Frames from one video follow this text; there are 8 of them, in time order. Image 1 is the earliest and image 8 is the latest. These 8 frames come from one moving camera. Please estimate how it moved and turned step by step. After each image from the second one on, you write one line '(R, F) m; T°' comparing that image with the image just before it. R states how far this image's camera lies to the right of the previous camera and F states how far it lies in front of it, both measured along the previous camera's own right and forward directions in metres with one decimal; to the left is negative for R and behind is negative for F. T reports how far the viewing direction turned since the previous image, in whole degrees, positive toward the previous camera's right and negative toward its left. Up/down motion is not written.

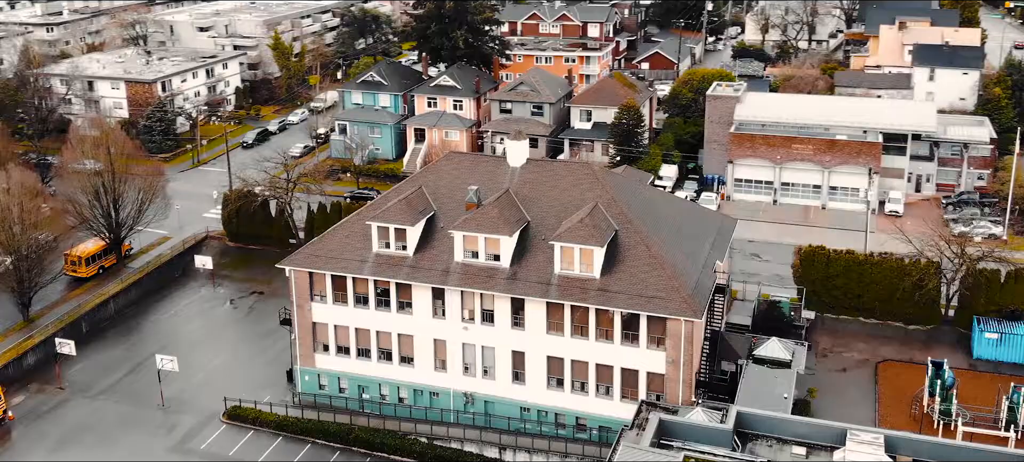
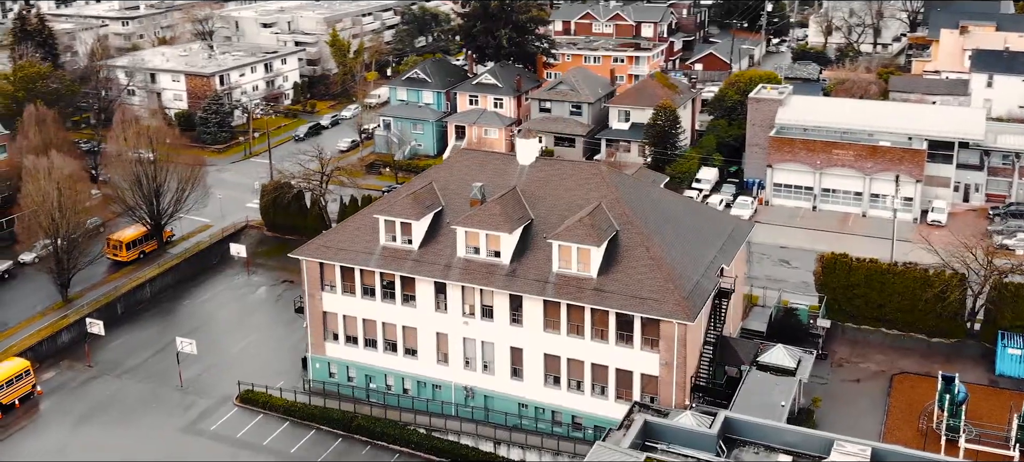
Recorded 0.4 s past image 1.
(+3.0, -0.2) m; -5°
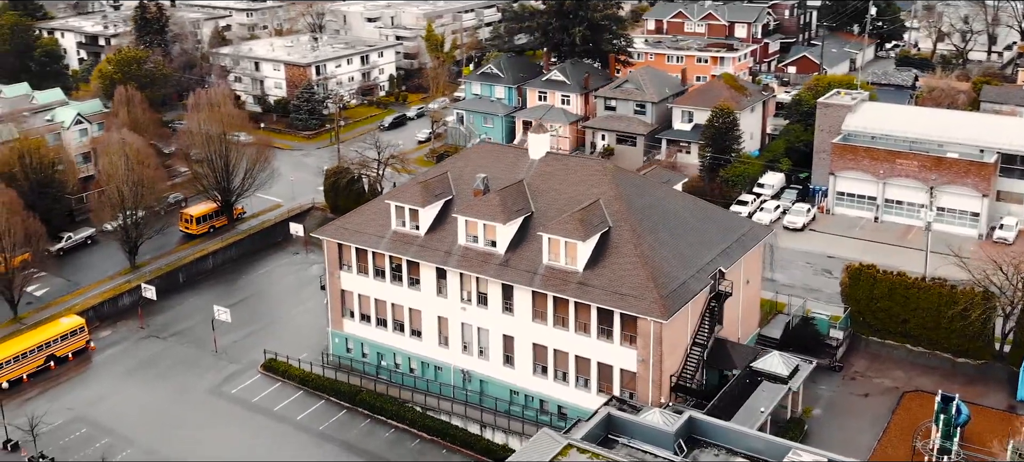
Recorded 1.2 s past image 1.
(+5.6, -0.6) m; -9°
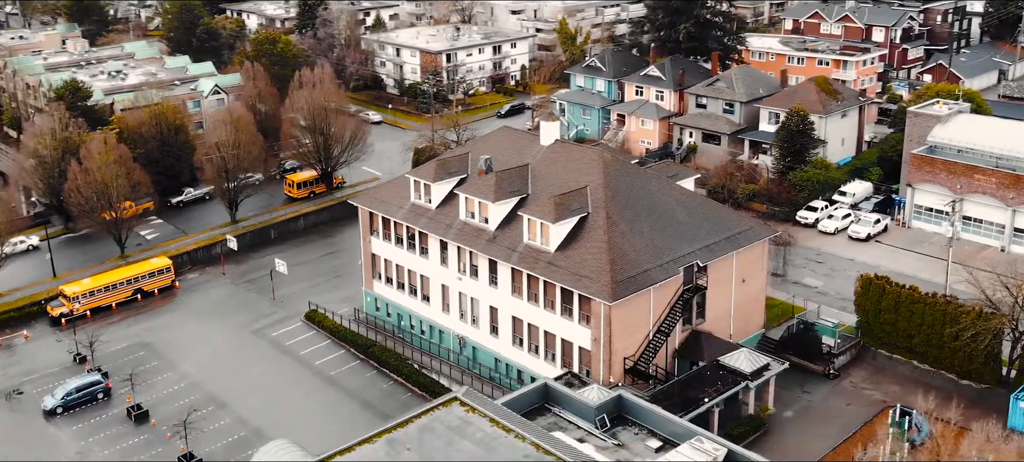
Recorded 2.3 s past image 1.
(+9.1, -1.5) m; -13°
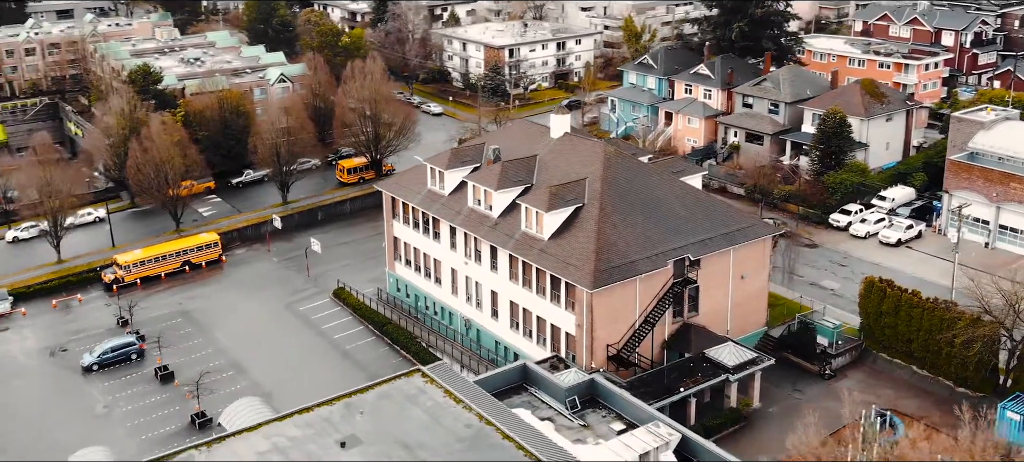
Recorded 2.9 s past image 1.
(+4.4, -1.3) m; -6°
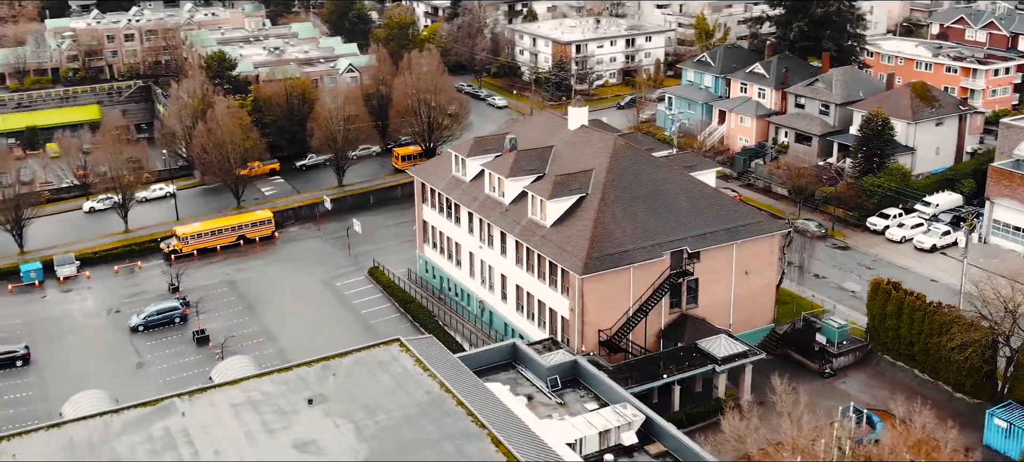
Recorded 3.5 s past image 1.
(+4.4, -1.4) m; -7°
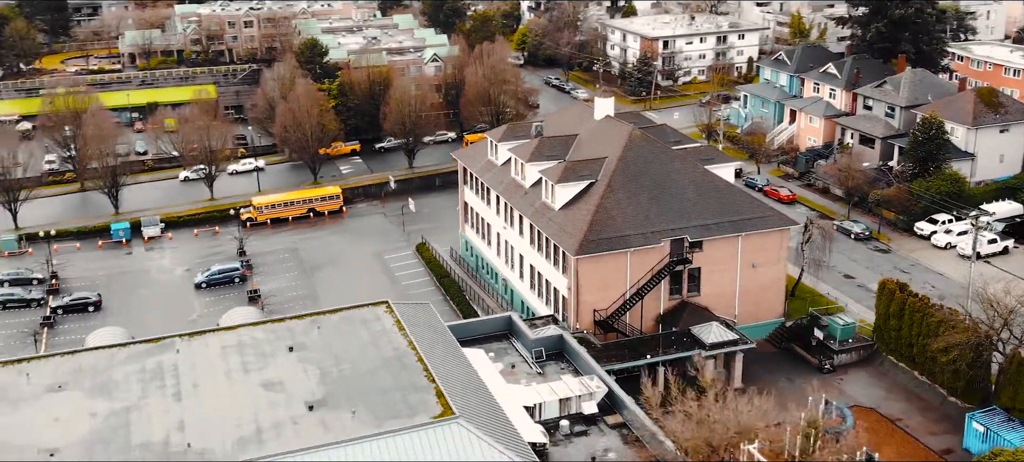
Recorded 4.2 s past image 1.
(+5.7, -1.9) m; -8°
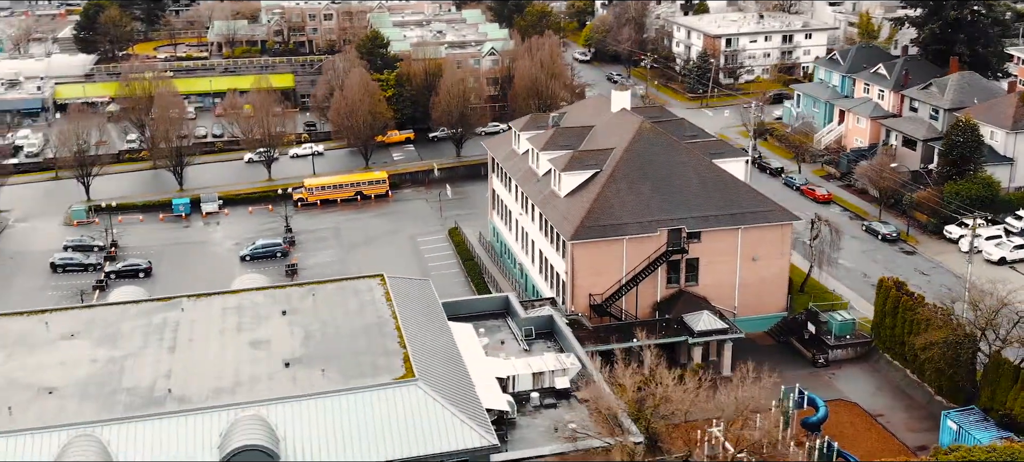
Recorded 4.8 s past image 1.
(+4.4, -1.6) m; -6°
